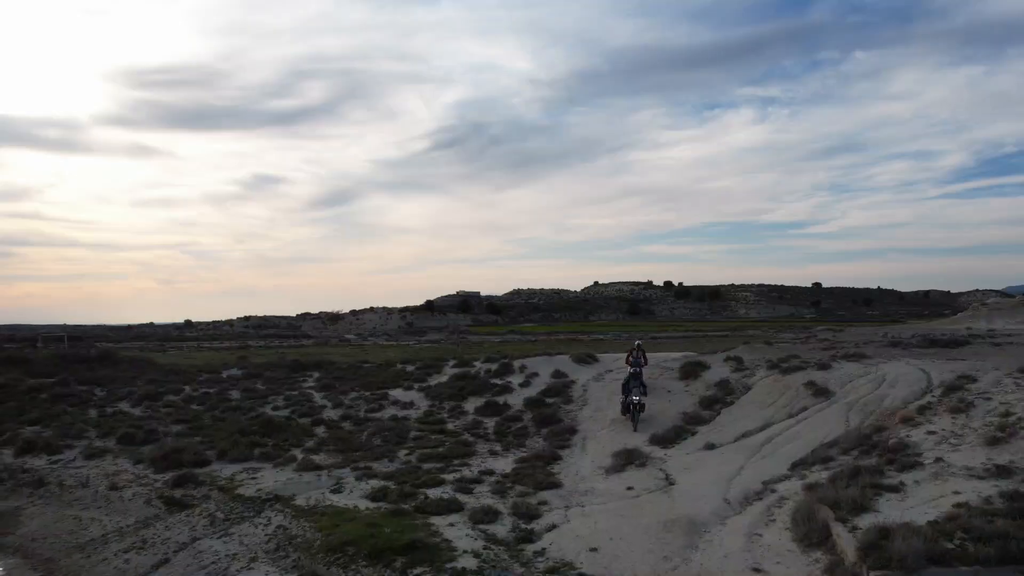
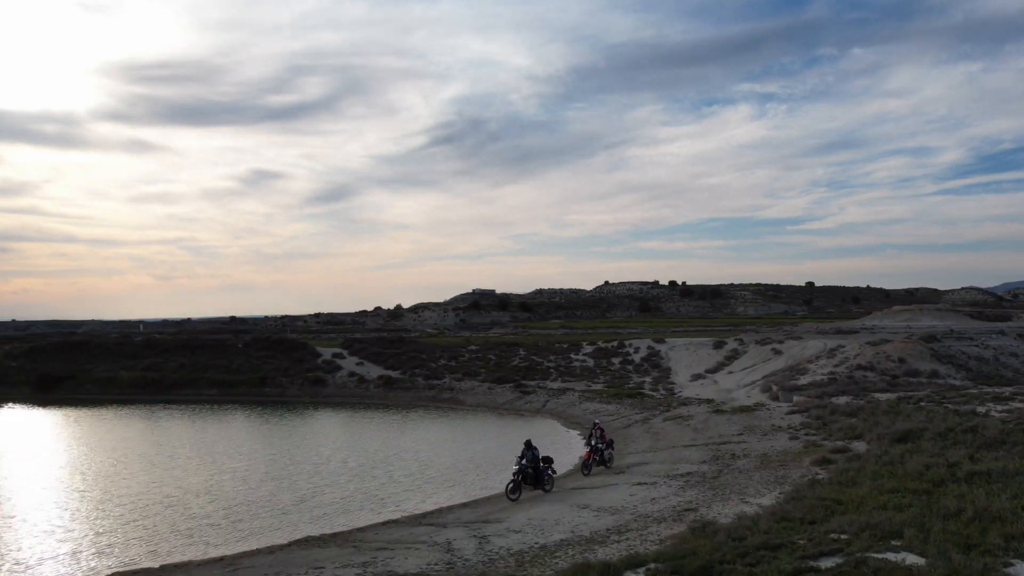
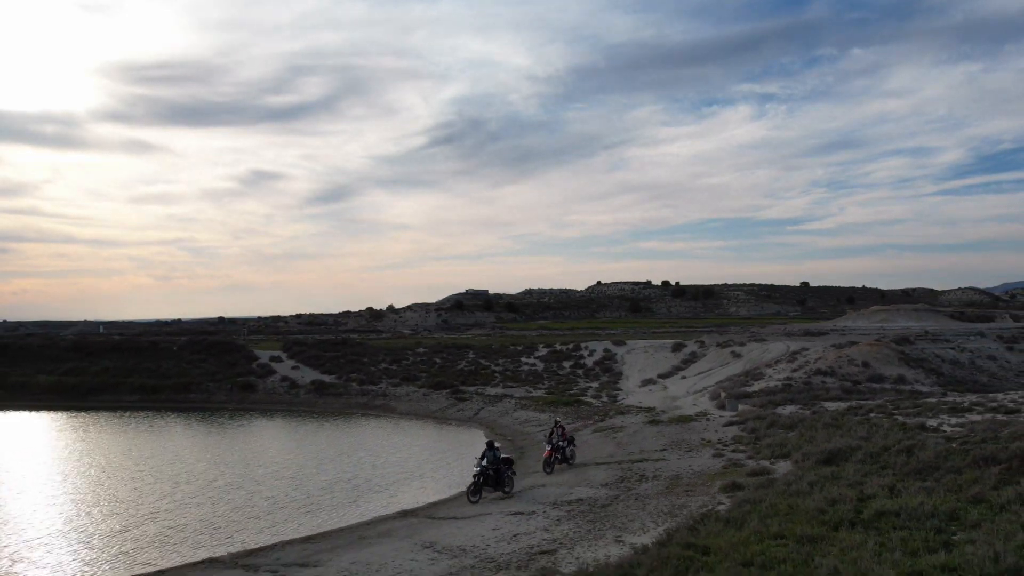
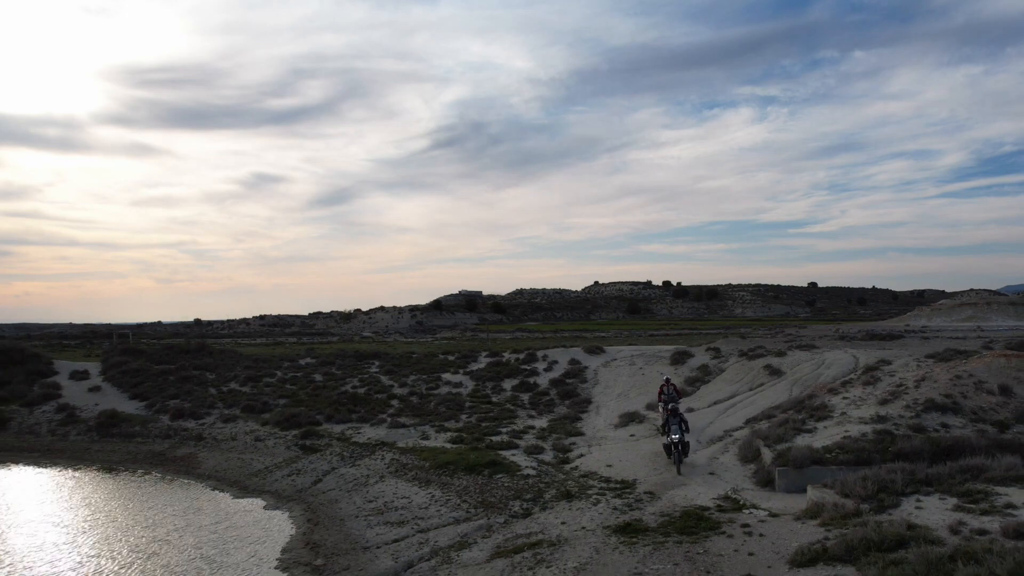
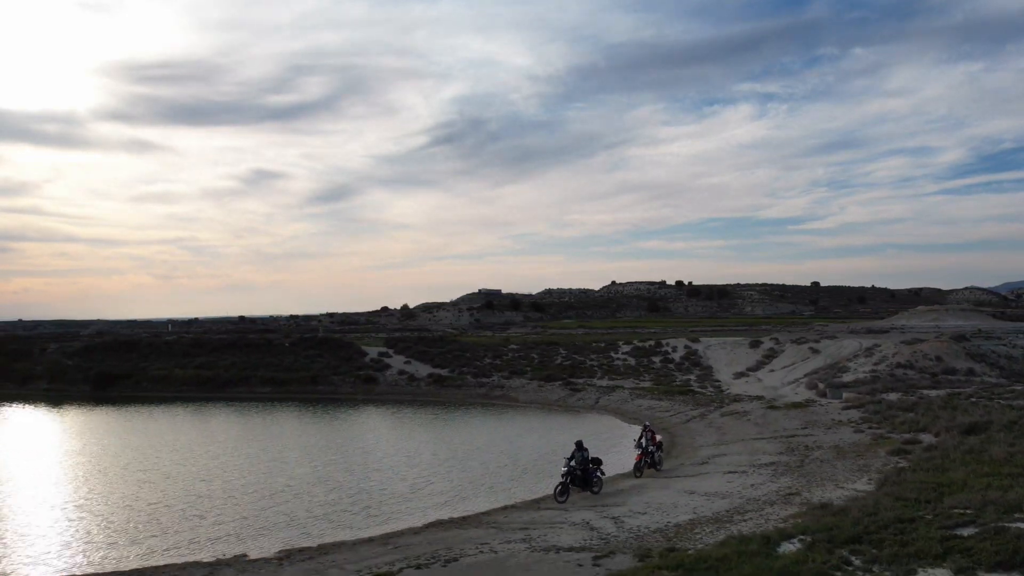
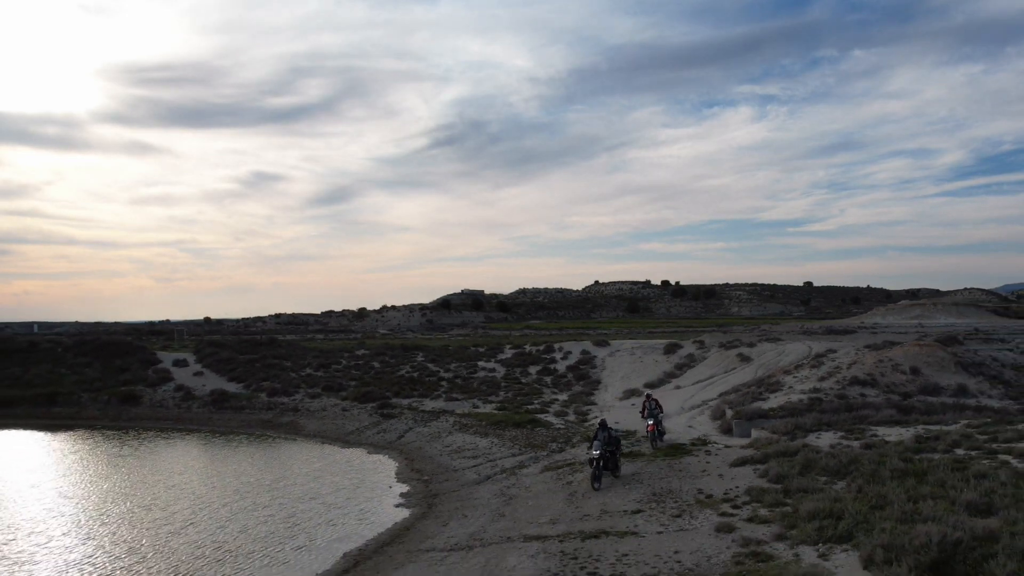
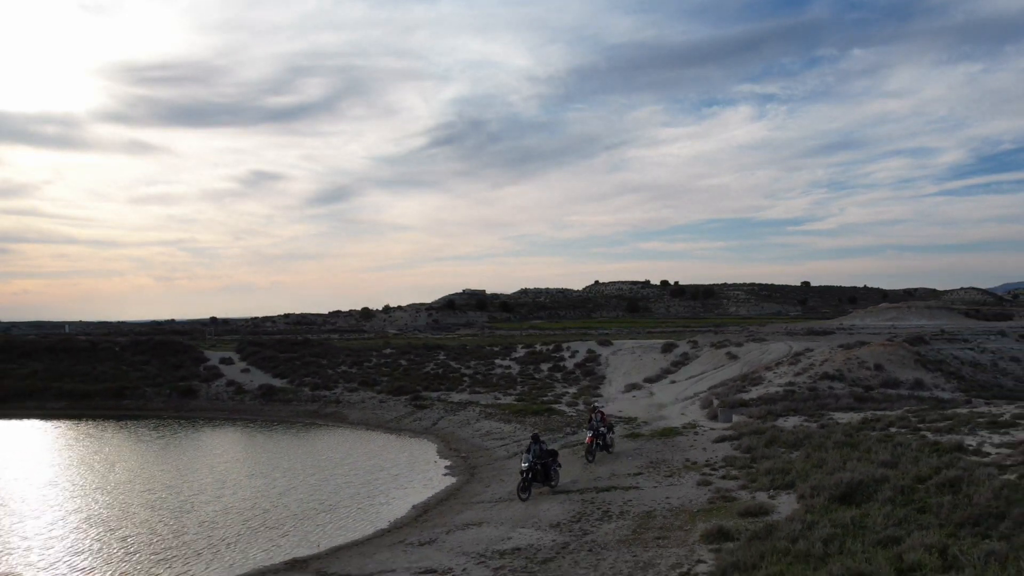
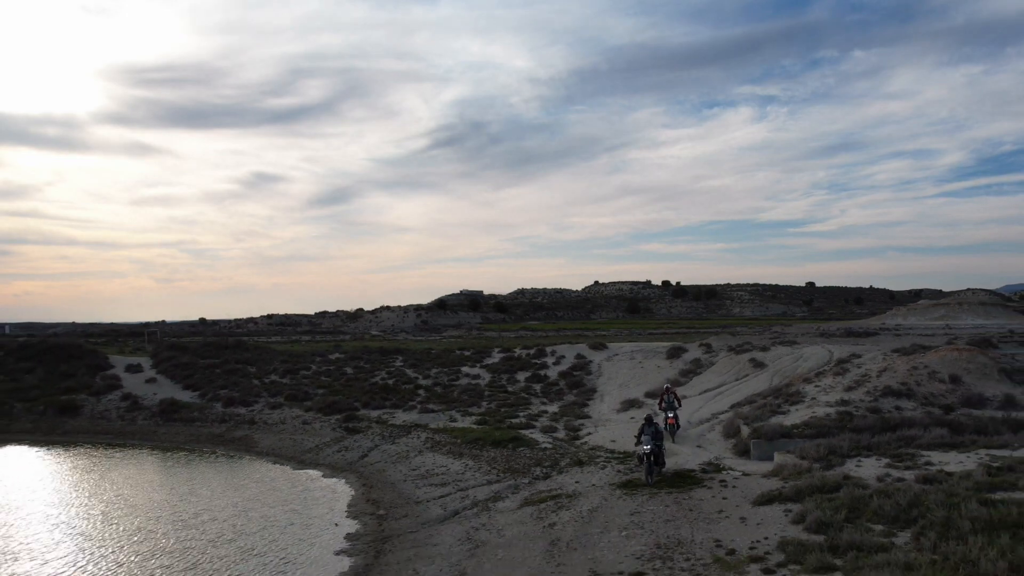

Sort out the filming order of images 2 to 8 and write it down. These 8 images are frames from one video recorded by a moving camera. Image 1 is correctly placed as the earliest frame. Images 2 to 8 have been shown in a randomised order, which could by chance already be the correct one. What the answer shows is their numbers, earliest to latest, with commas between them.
4, 8, 6, 7, 3, 2, 5
